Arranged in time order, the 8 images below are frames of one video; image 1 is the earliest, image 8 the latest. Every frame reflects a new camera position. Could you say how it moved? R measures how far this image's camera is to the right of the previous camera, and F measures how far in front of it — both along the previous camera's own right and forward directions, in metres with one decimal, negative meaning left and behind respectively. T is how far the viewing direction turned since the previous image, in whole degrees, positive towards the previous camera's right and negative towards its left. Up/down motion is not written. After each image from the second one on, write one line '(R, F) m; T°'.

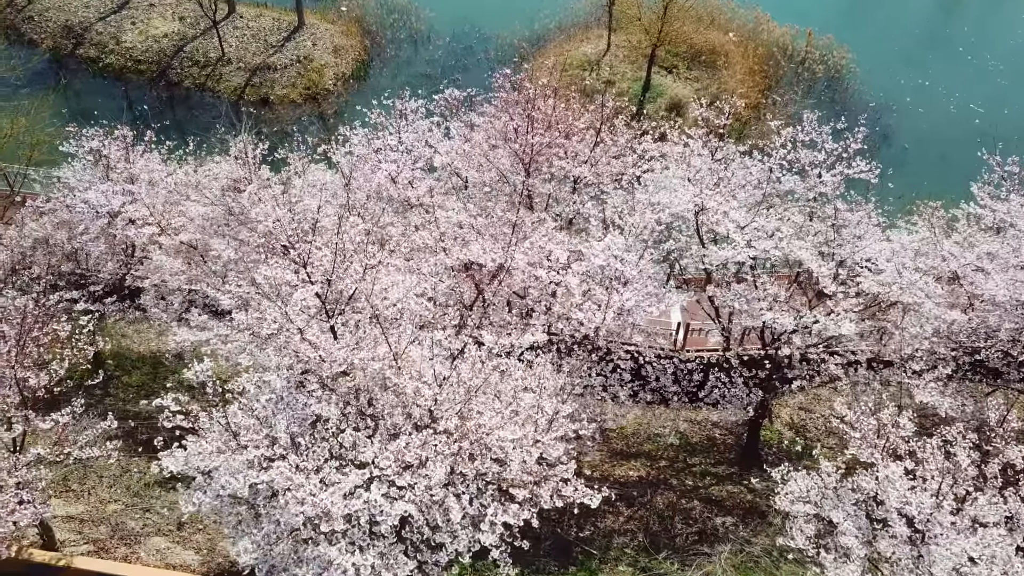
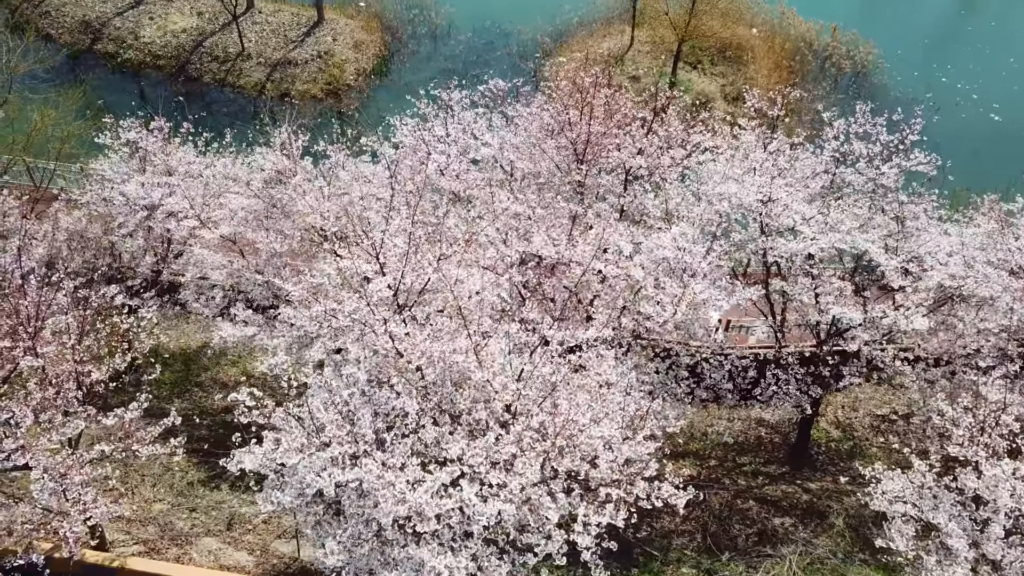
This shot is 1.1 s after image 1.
(-0.8, +0.3) m; 0°
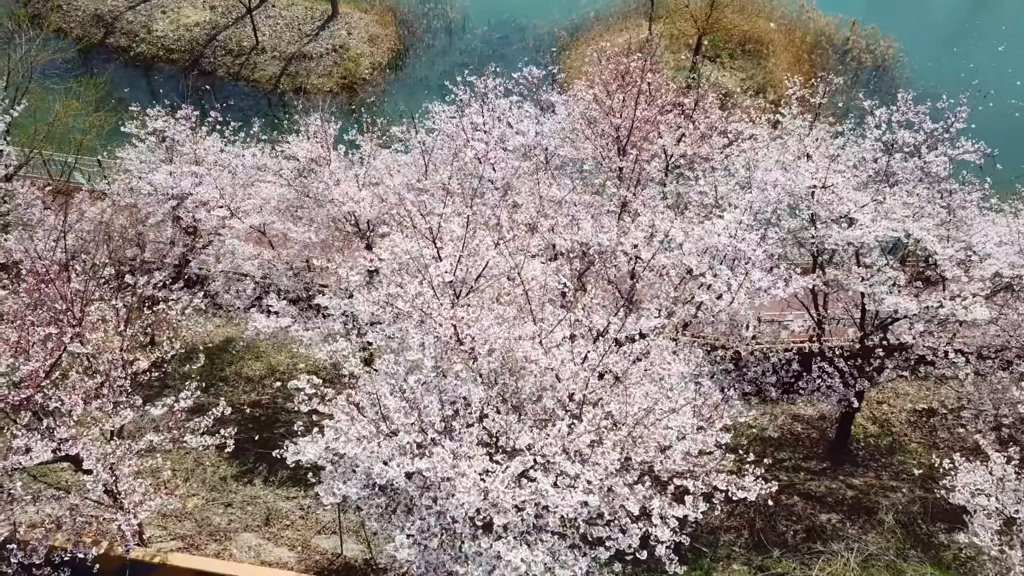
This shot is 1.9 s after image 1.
(-0.6, +0.3) m; 0°
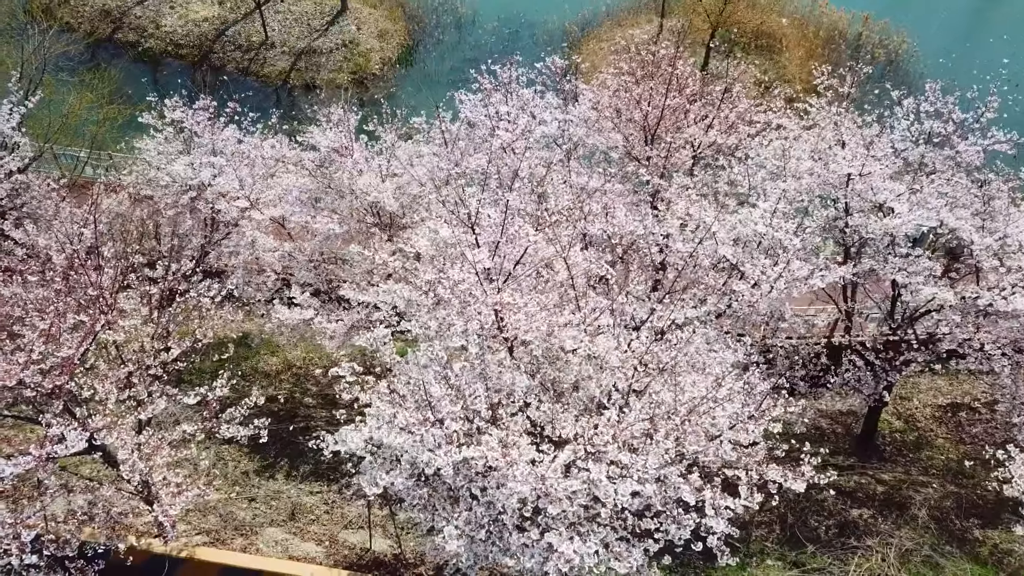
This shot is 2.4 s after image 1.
(-0.4, +0.2) m; 0°
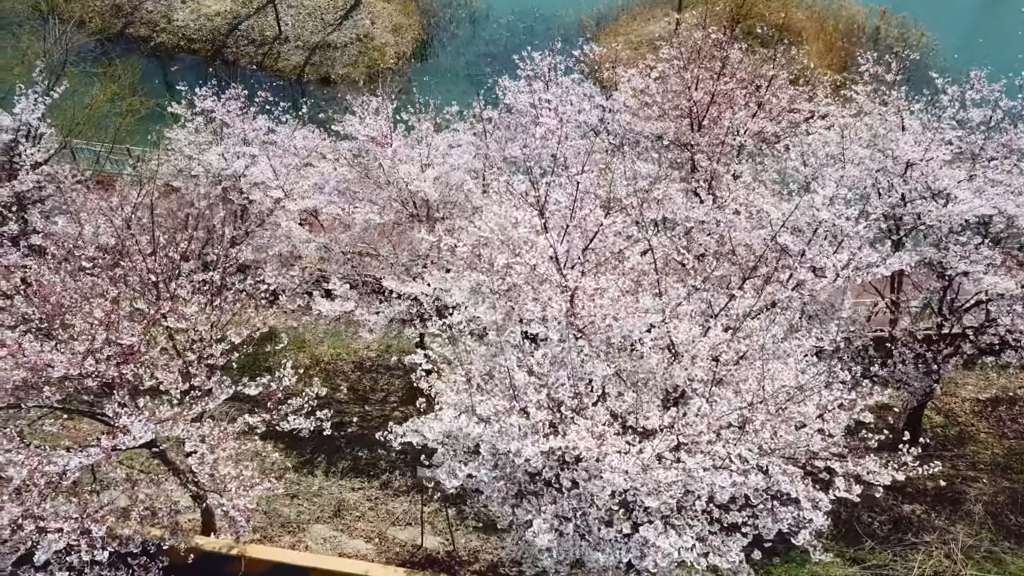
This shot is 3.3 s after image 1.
(-0.7, +0.3) m; 0°
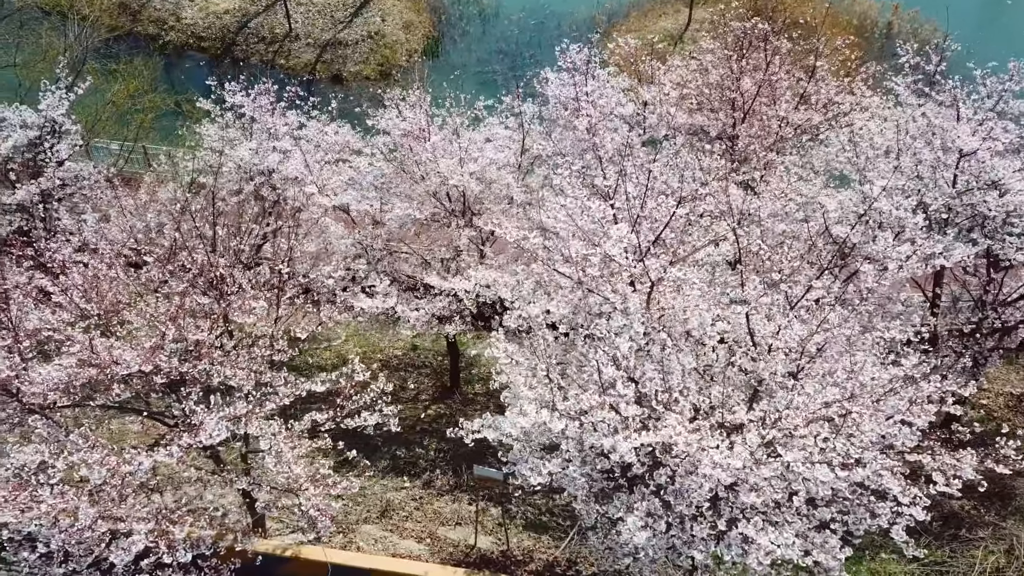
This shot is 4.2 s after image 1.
(-0.7, +0.2) m; 0°
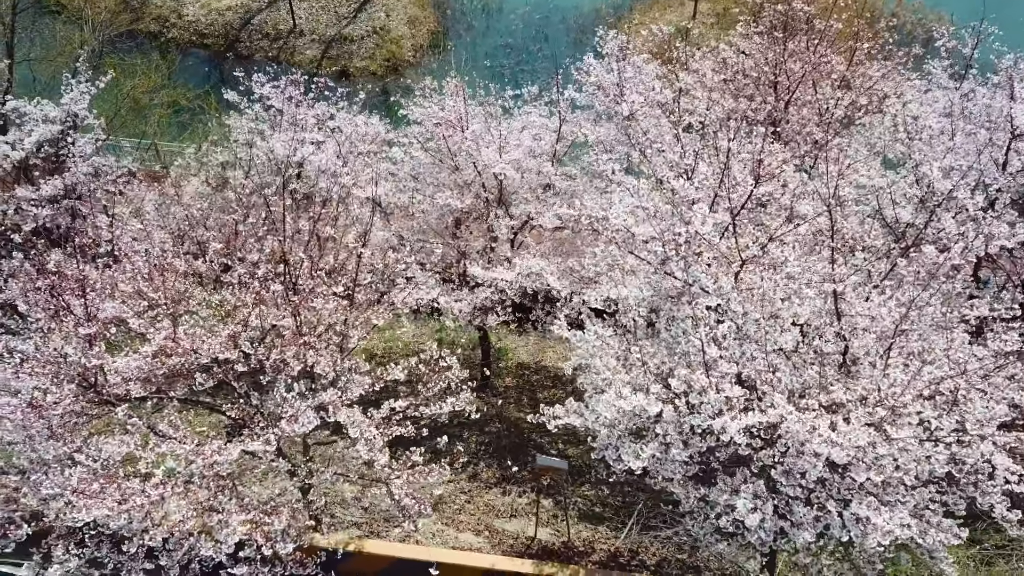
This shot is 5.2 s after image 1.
(-0.8, +0.2) m; +1°
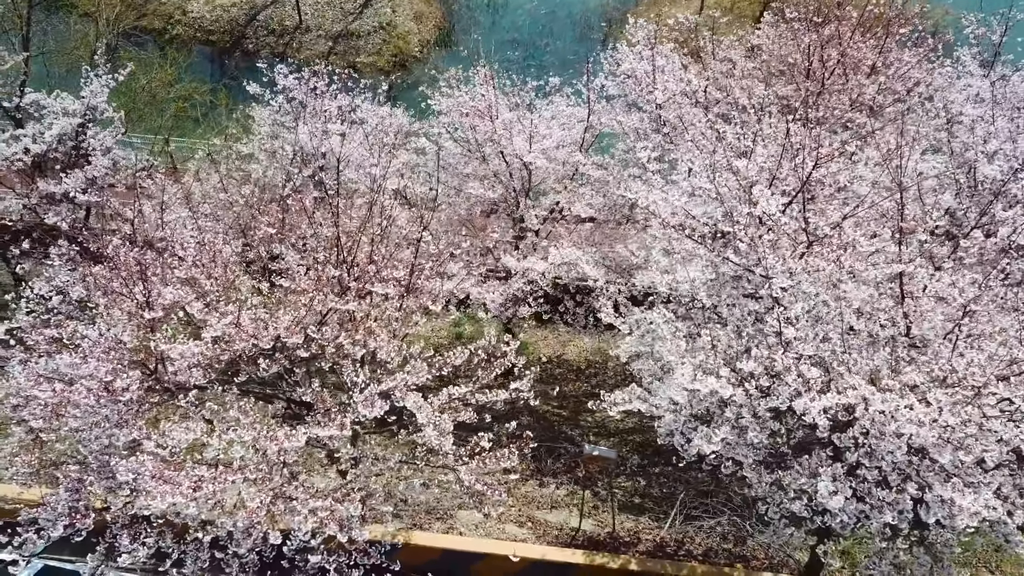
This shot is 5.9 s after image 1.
(-0.6, +0.1) m; 0°
